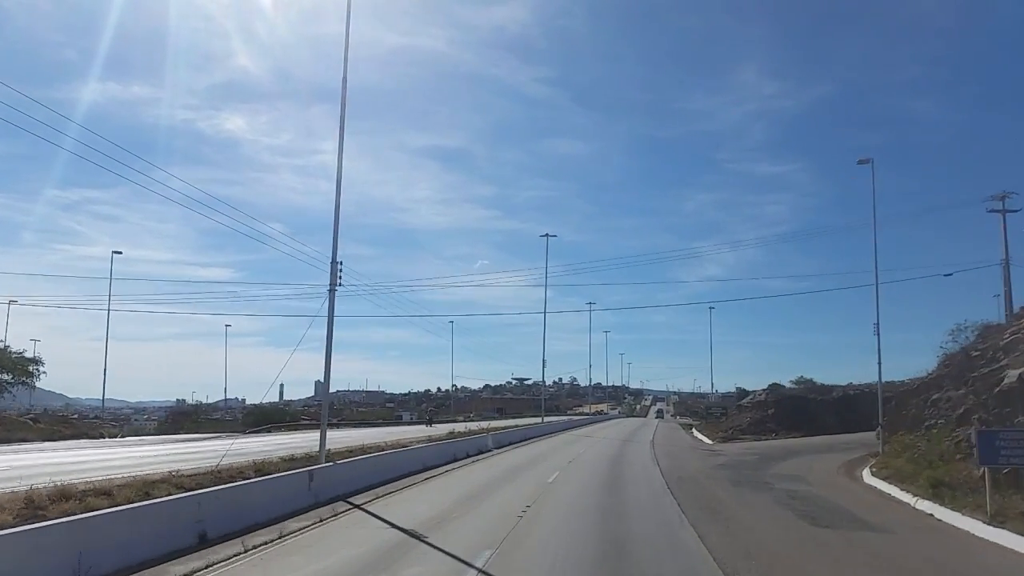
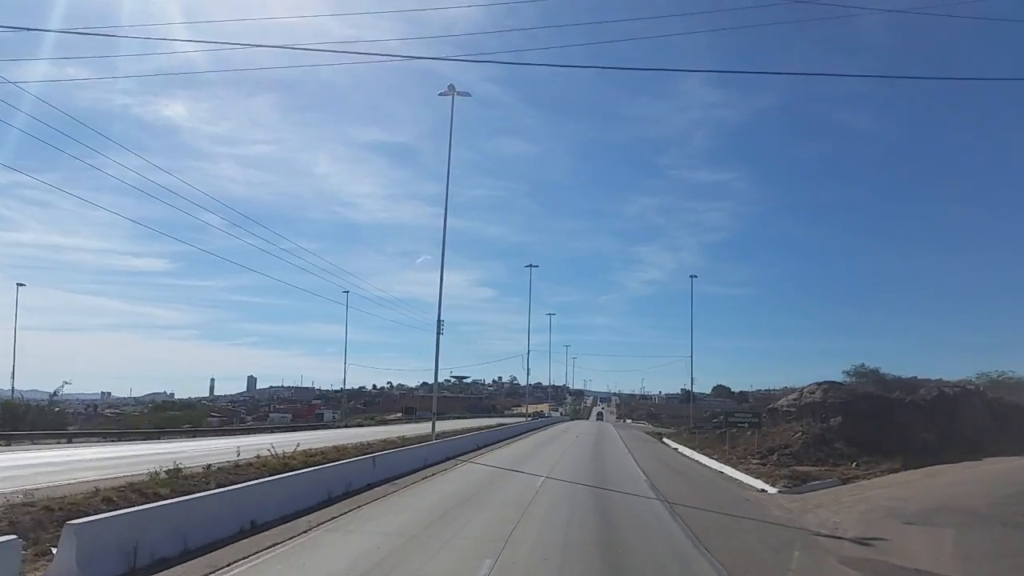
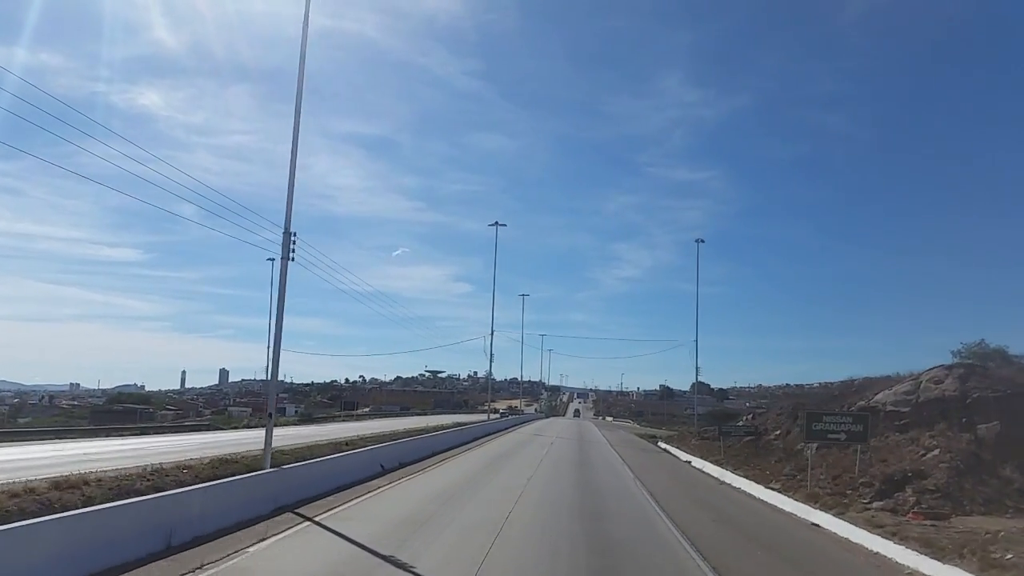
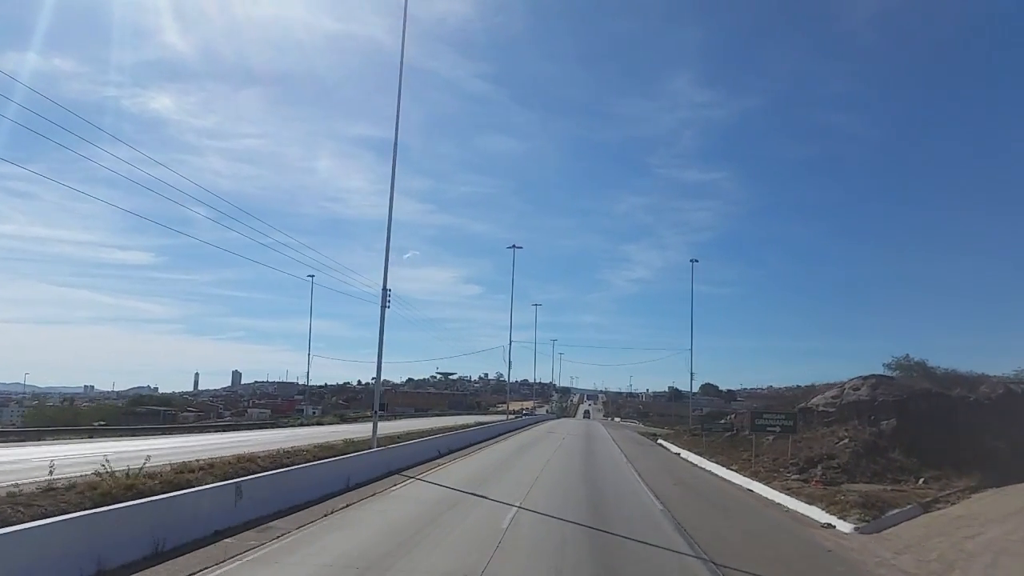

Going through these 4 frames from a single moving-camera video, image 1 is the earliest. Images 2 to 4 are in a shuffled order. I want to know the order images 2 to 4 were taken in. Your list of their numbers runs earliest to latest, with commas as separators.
2, 4, 3
